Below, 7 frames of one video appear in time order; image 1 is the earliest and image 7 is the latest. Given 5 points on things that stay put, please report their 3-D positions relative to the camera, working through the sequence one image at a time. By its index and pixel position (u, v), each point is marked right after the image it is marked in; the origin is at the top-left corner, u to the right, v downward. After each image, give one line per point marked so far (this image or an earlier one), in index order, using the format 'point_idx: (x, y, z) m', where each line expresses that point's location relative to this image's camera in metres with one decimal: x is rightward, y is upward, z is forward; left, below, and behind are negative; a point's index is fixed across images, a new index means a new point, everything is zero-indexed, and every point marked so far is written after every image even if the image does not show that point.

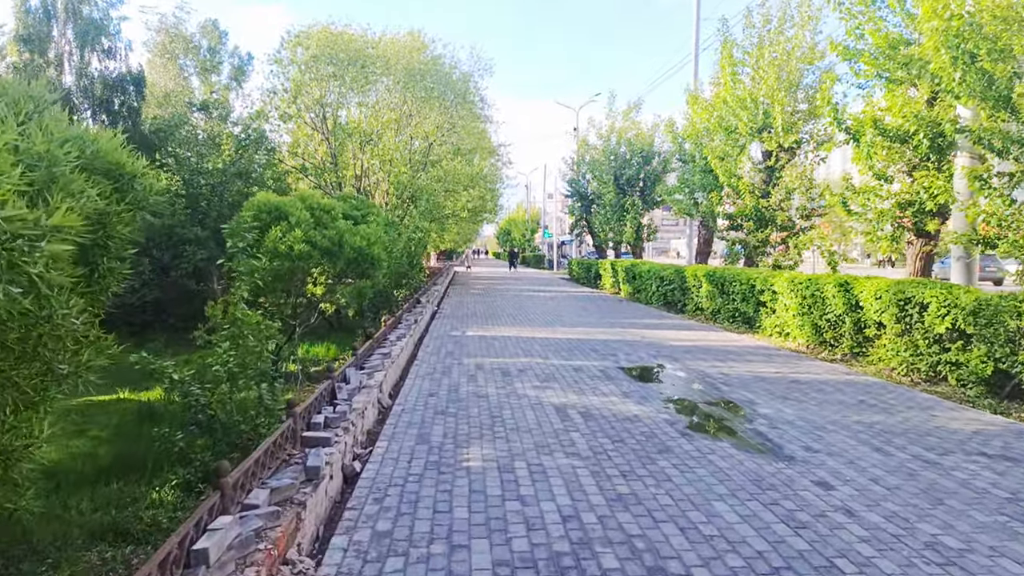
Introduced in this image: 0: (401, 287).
0: (-2.3, 0.0, +15.6) m
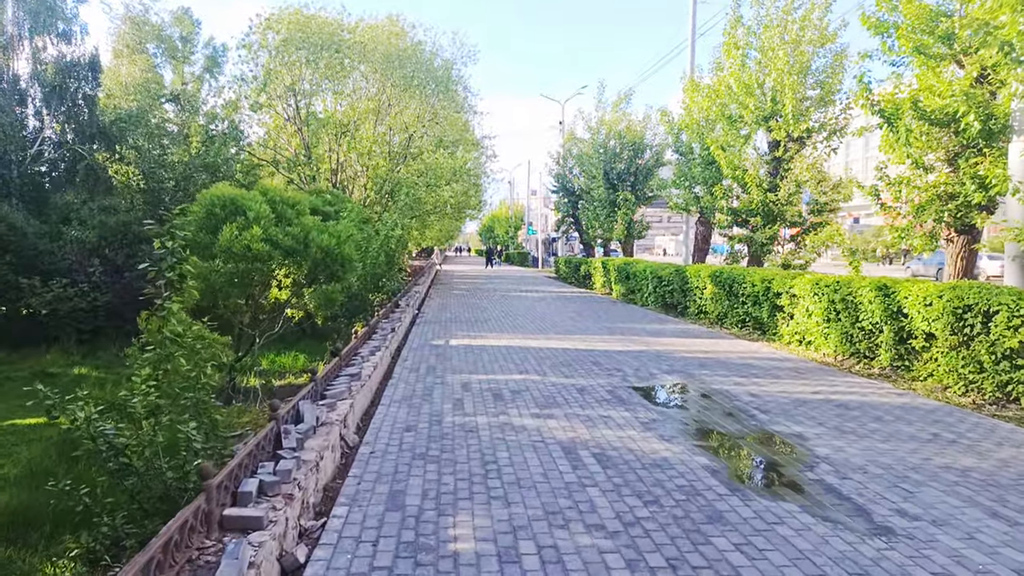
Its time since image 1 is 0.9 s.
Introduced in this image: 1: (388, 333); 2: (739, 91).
0: (-2.5, 0.0, +14.2) m
1: (-1.7, -0.6, +10.6) m
2: (+4.7, +4.1, +16.3) m
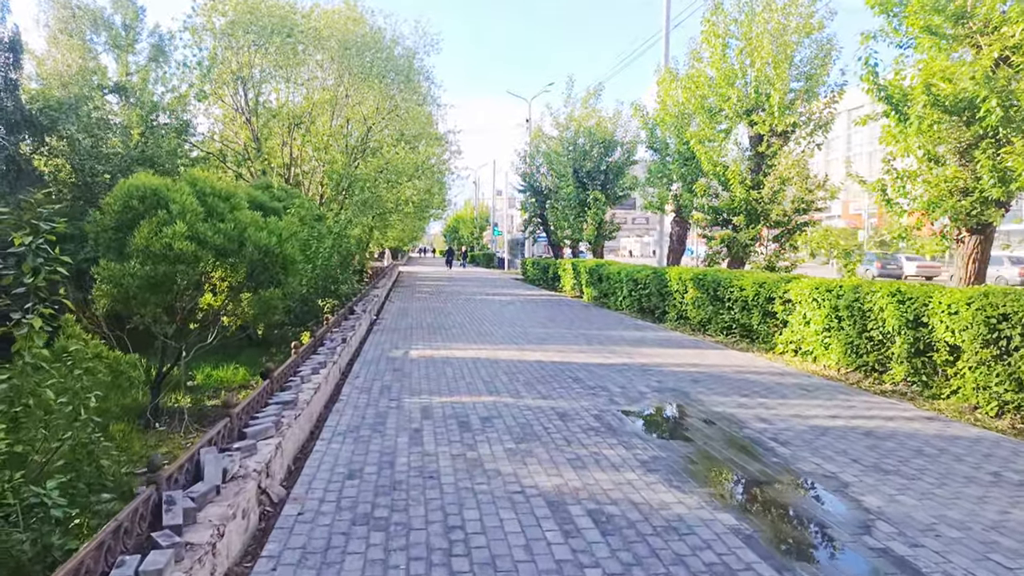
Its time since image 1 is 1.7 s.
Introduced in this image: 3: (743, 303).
0: (-3.1, -0.1, +12.9) m
1: (-2.1, -0.7, +9.3) m
2: (+4.1, +4.0, +15.3) m
3: (+3.4, -0.2, +11.5) m
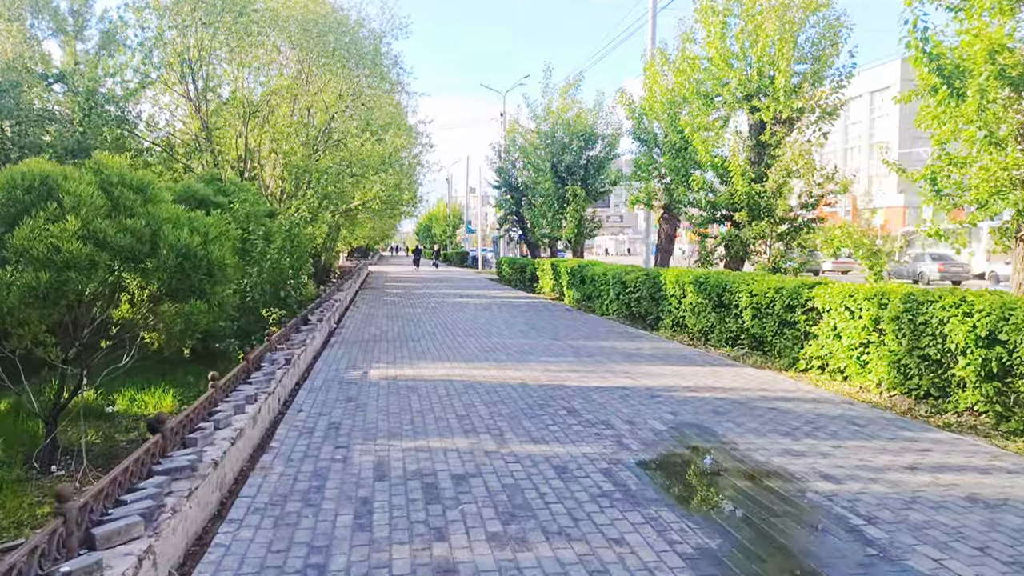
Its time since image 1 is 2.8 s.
0: (-3.4, -0.2, +11.2) m
1: (-2.3, -0.8, +7.7) m
2: (+3.6, +4.0, +13.9) m
3: (+3.1, -0.3, +10.0) m
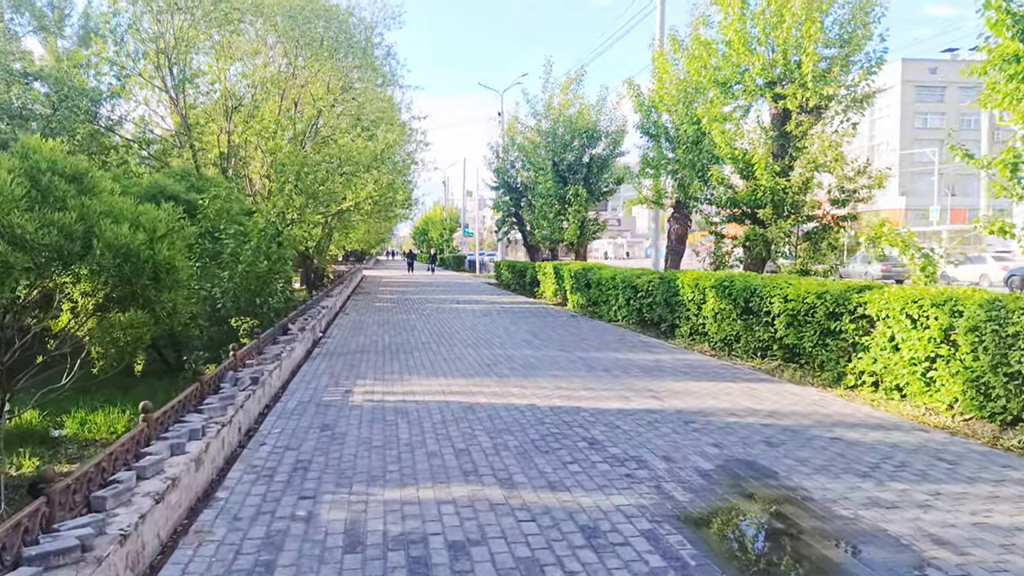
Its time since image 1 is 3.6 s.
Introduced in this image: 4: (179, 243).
0: (-3.4, -0.3, +10.0) m
1: (-2.2, -0.8, +6.5) m
2: (+3.7, +3.9, +12.8) m
3: (+3.2, -0.3, +8.9) m
4: (-2.9, +0.4, +6.7) m
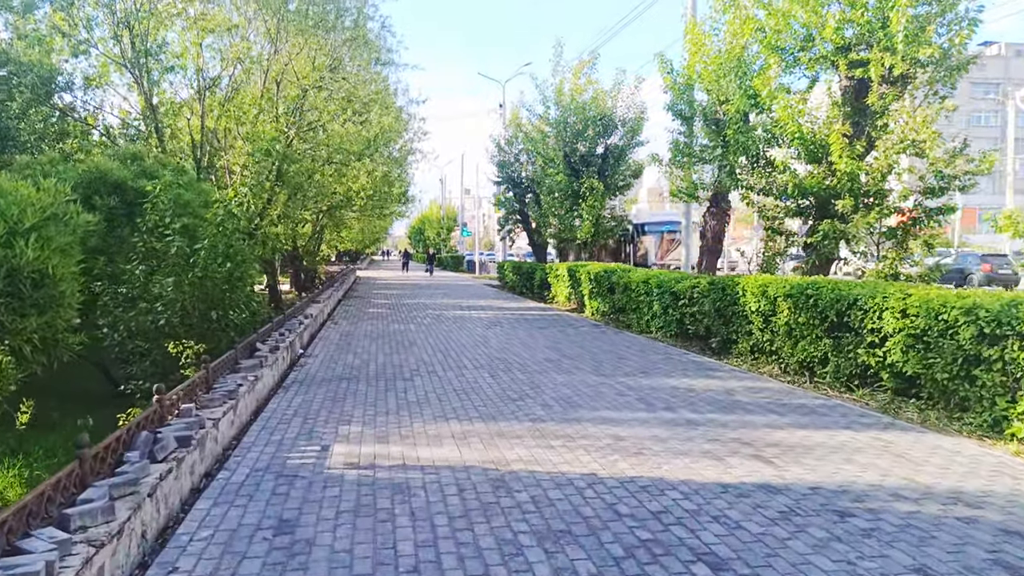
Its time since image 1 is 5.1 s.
0: (-3.1, -0.4, +7.9) m
1: (-1.9, -0.9, +4.4) m
2: (+3.9, +3.8, +10.6) m
3: (+3.5, -0.4, +6.8) m
4: (-2.6, +0.3, +4.6) m
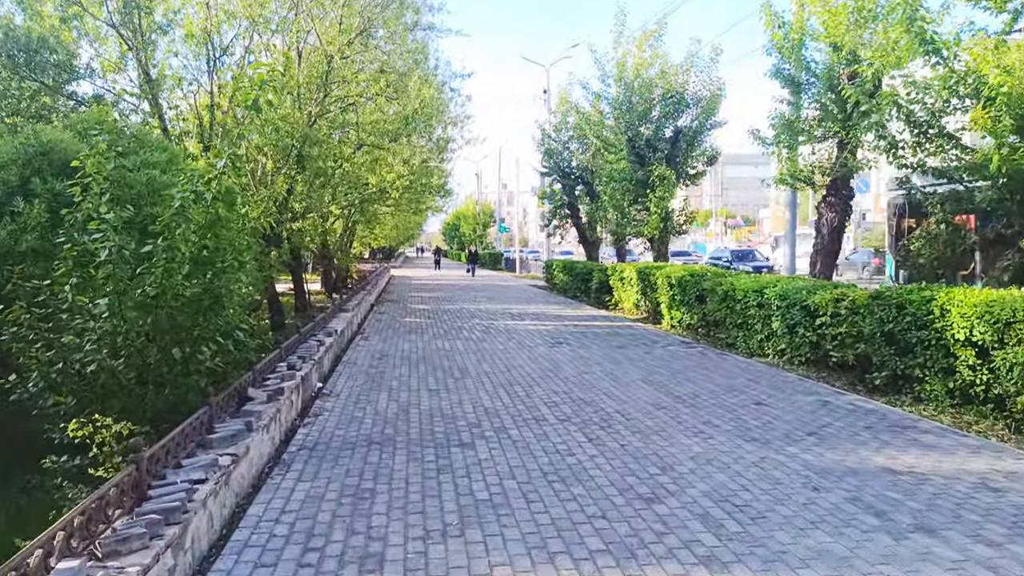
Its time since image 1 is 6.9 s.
0: (-2.3, -0.5, +5.3) m
1: (-1.3, -1.1, +1.7) m
2: (+4.8, +3.6, +7.7) m
3: (+4.2, -0.6, +3.9) m
4: (-1.9, +0.1, +1.9) m
